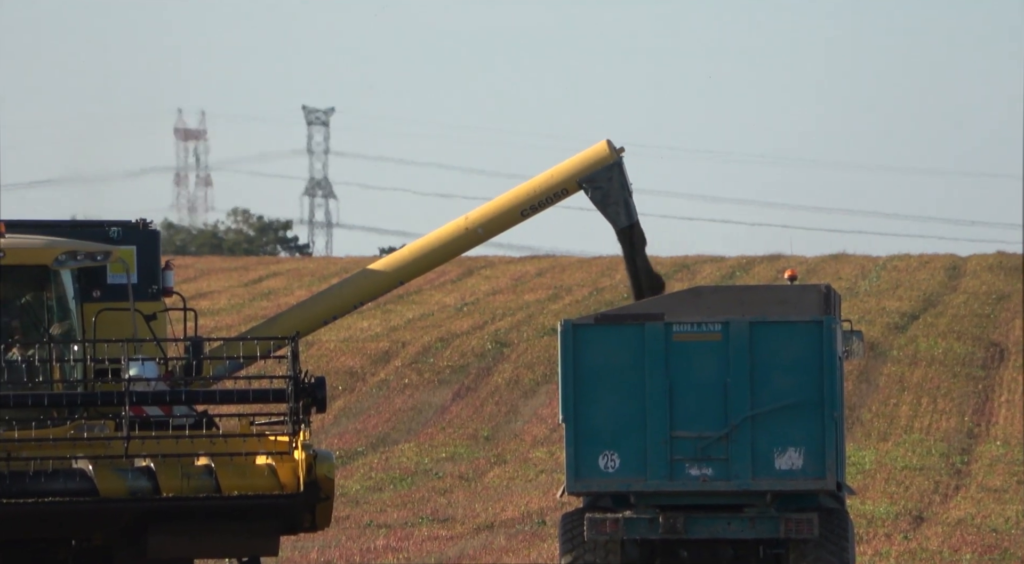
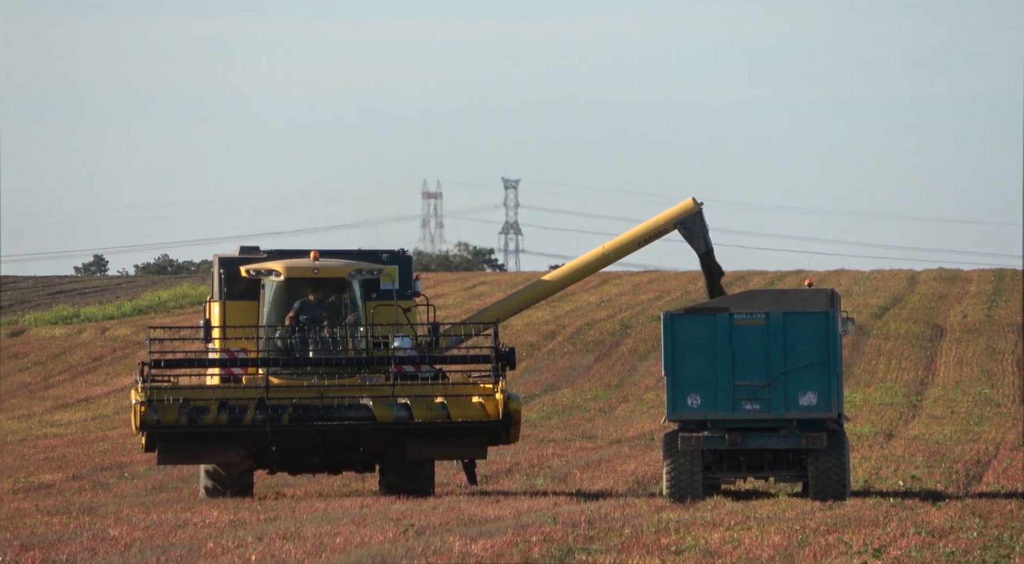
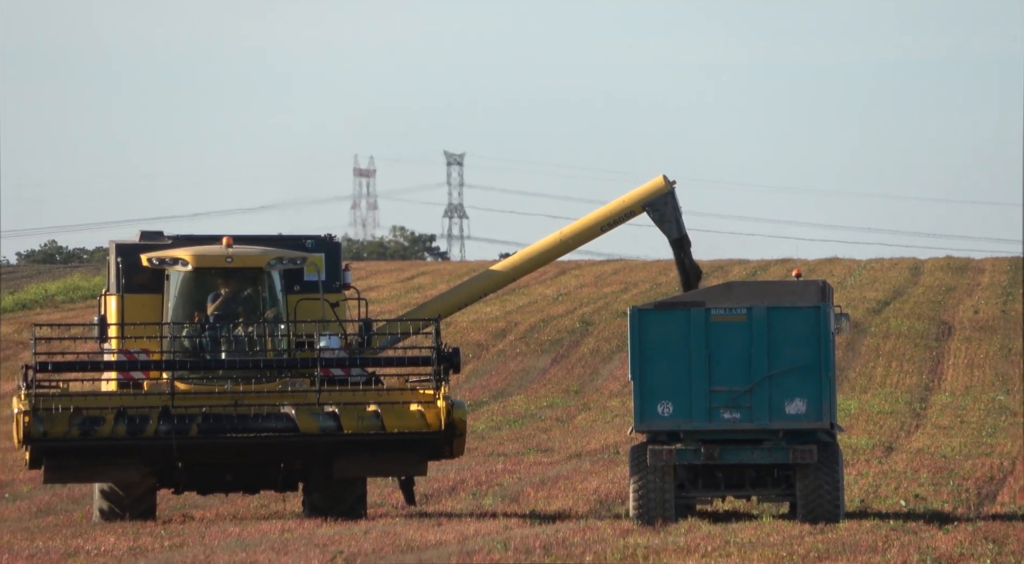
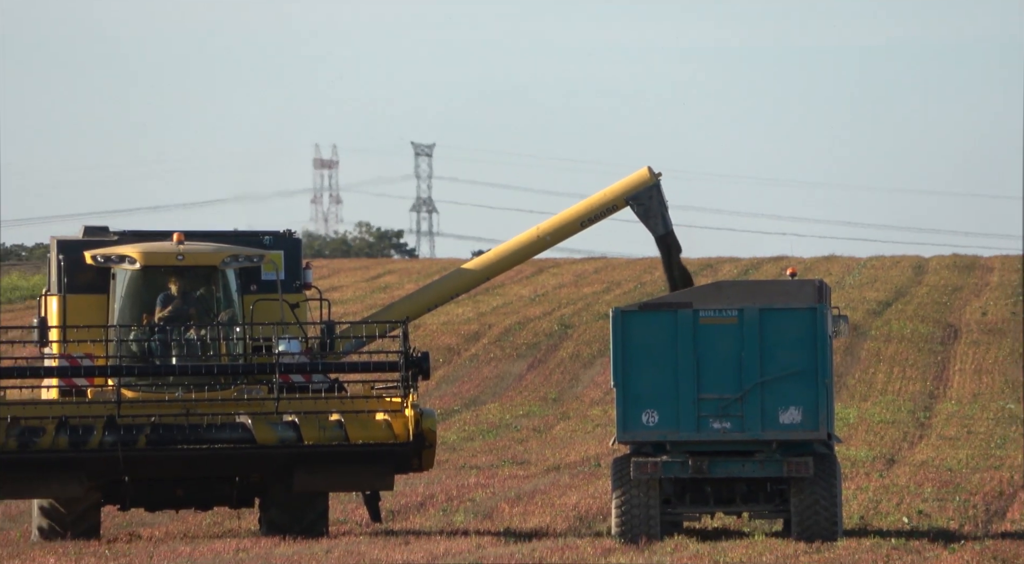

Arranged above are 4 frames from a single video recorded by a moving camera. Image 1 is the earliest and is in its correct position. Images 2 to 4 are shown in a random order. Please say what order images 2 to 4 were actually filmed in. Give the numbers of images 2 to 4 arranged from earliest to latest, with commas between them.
4, 3, 2
